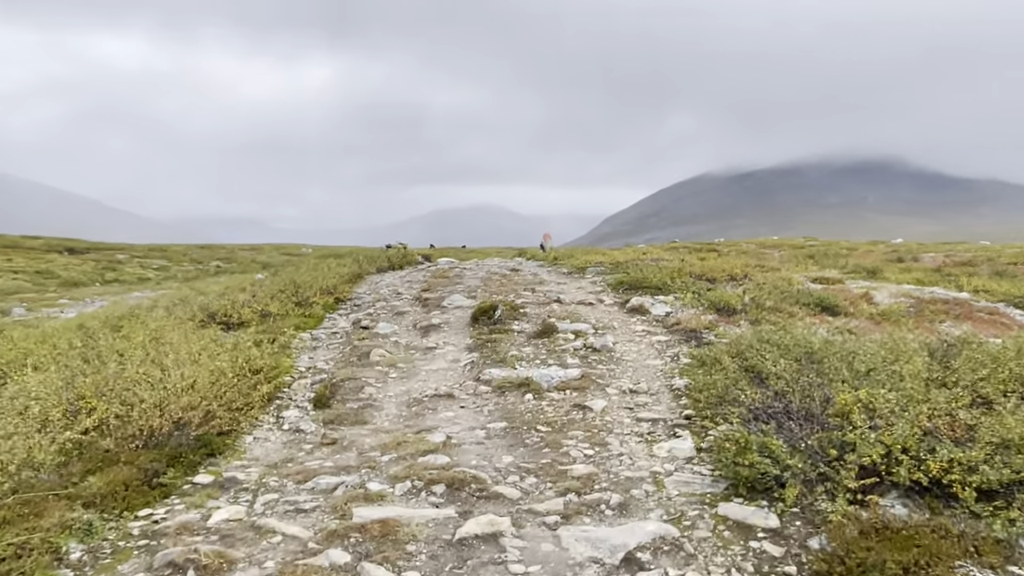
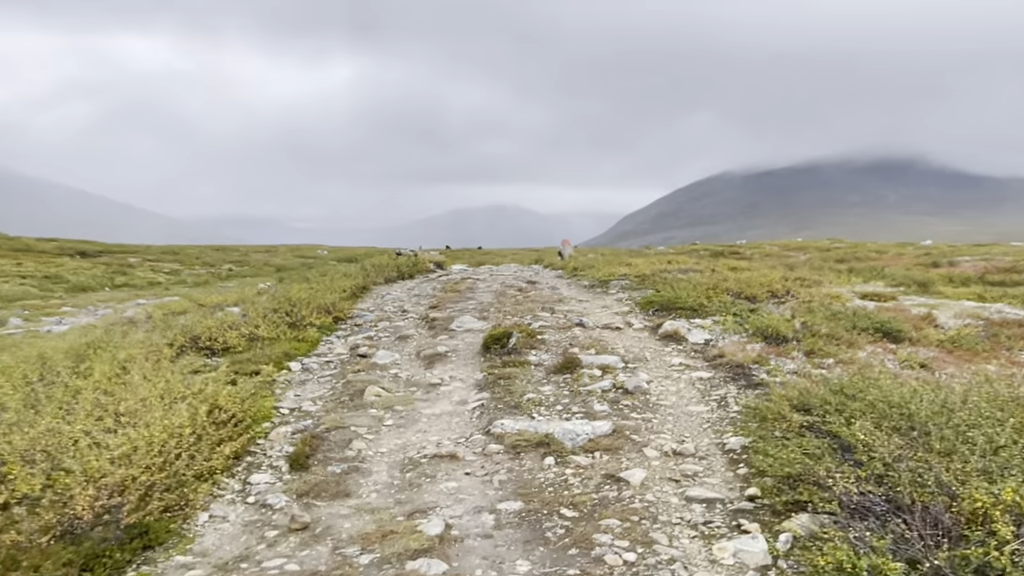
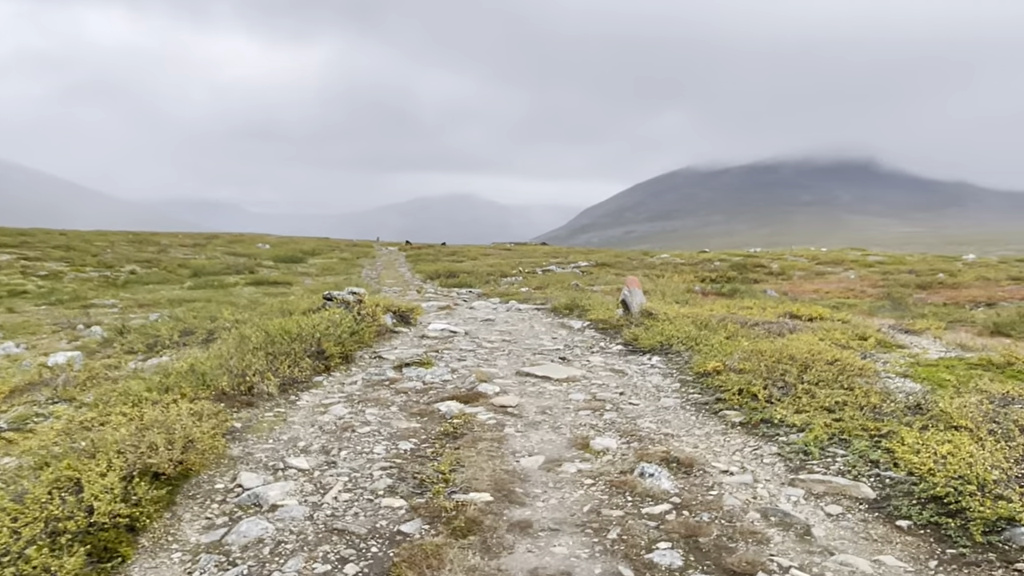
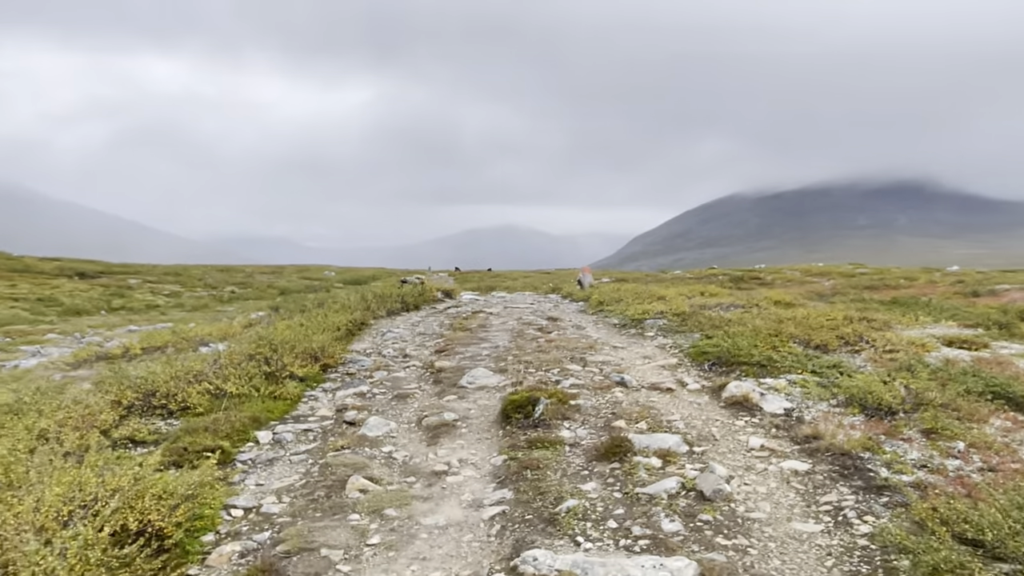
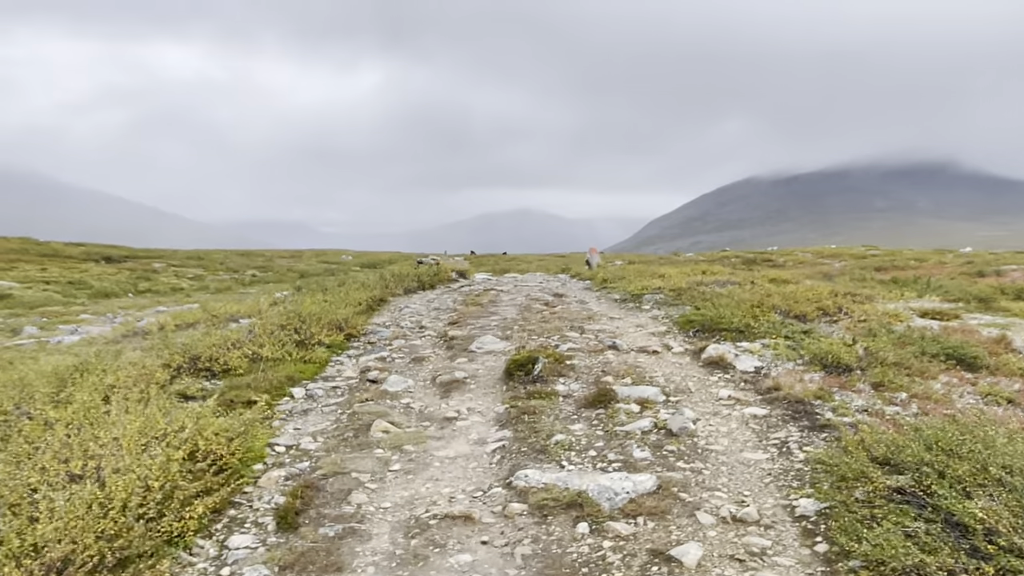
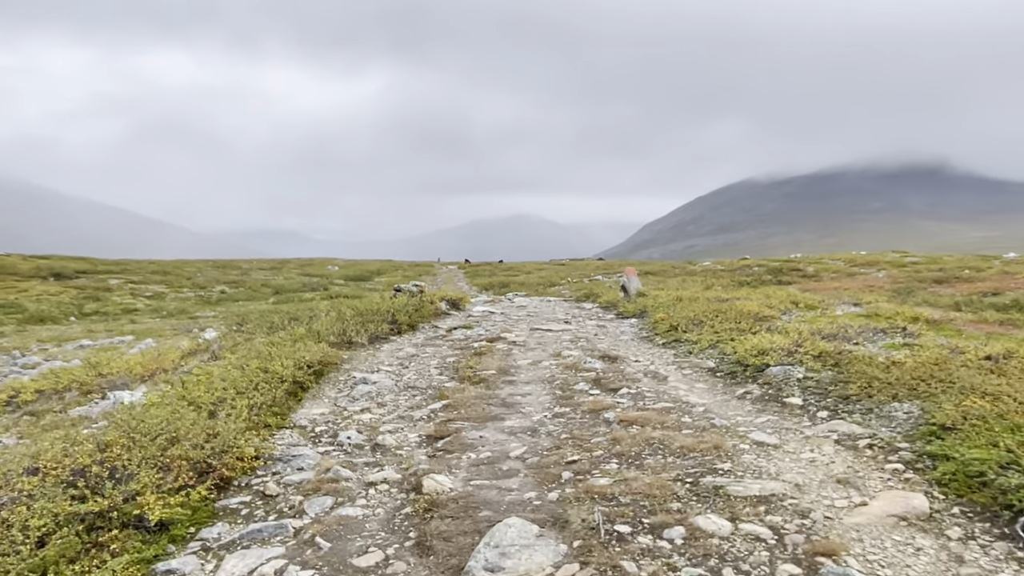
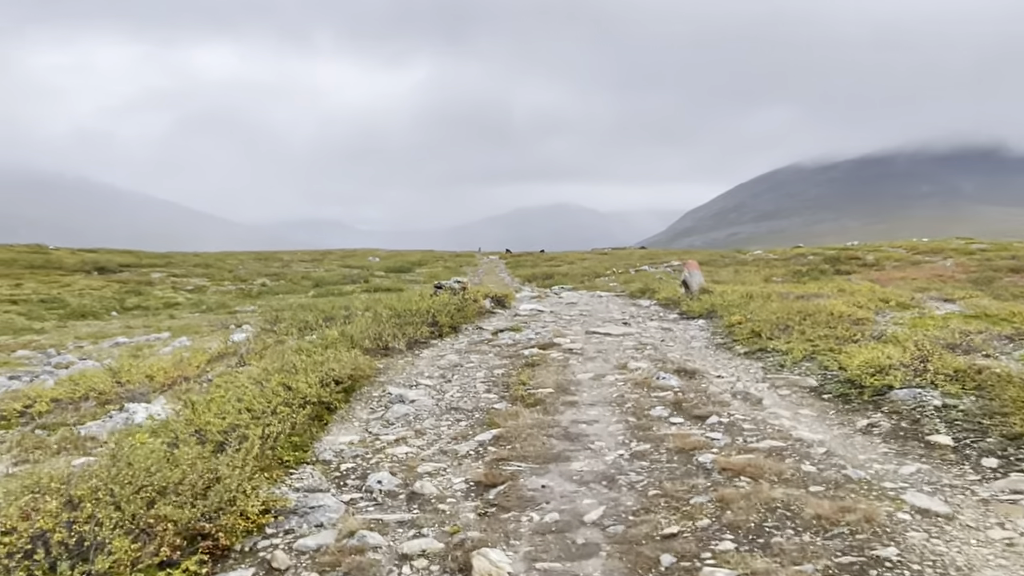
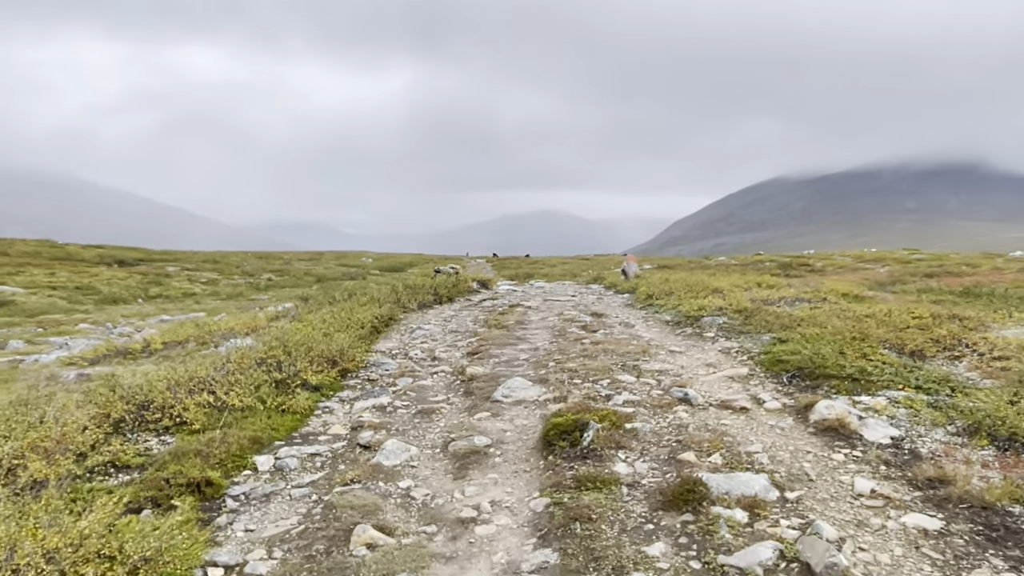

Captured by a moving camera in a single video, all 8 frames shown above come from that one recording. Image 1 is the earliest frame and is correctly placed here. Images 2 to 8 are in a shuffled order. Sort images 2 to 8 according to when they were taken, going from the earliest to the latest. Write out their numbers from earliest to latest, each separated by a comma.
2, 5, 4, 8, 6, 7, 3
